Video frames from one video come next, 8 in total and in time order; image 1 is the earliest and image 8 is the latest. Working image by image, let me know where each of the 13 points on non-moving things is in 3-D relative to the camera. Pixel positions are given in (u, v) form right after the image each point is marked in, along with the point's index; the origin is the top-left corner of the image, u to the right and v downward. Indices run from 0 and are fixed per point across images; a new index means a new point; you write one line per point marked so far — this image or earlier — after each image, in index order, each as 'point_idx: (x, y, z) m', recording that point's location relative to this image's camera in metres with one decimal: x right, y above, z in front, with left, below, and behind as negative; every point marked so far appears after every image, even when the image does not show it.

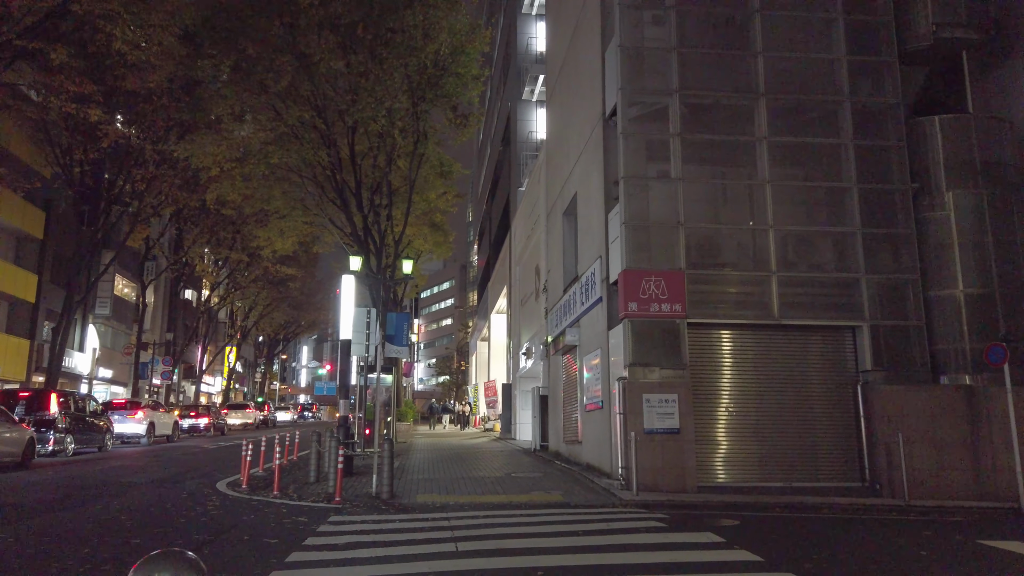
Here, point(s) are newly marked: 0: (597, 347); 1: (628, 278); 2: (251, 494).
0: (+1.8, -1.3, +15.7) m
1: (+2.1, +0.2, +13.5) m
2: (-4.9, -3.8, +13.9) m
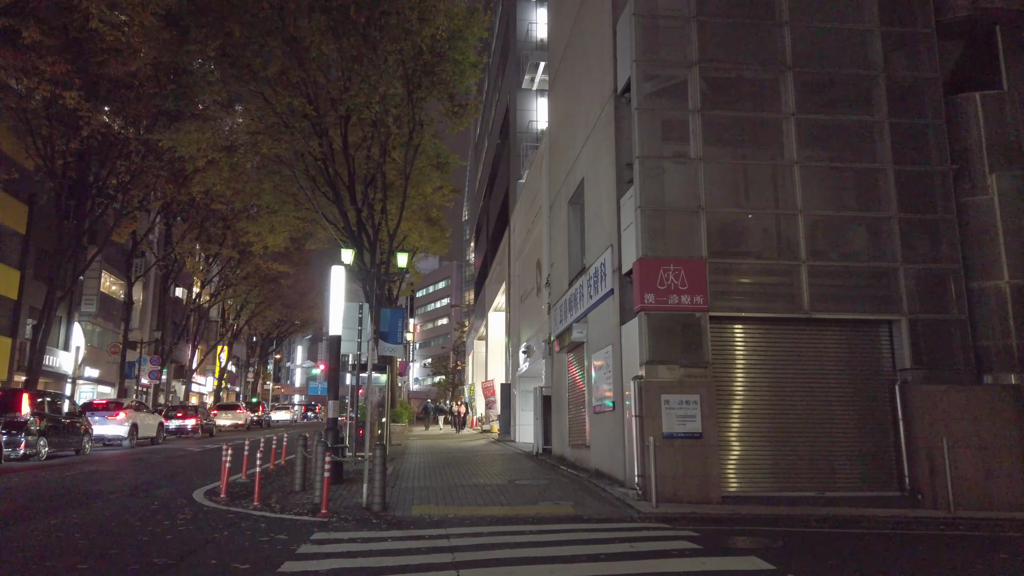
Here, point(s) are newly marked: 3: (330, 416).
0: (+1.8, -1.1, +14.5) m
1: (+2.2, +0.3, +12.2) m
2: (-4.8, -3.7, +12.6) m
3: (-3.7, -2.6, +15.3) m
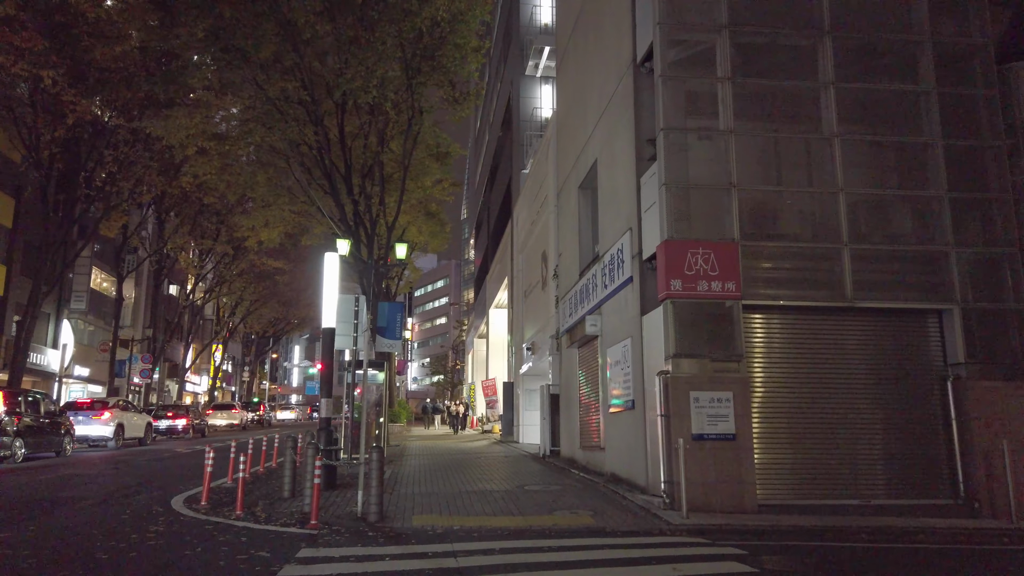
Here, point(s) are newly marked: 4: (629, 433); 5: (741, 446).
0: (+2.0, -0.9, +13.3) m
1: (+2.4, +0.6, +11.0) m
2: (-4.7, -3.4, +11.4) m
3: (-3.6, -2.4, +14.1) m
4: (+2.0, -2.5, +12.7) m
5: (+3.2, -2.2, +10.6) m
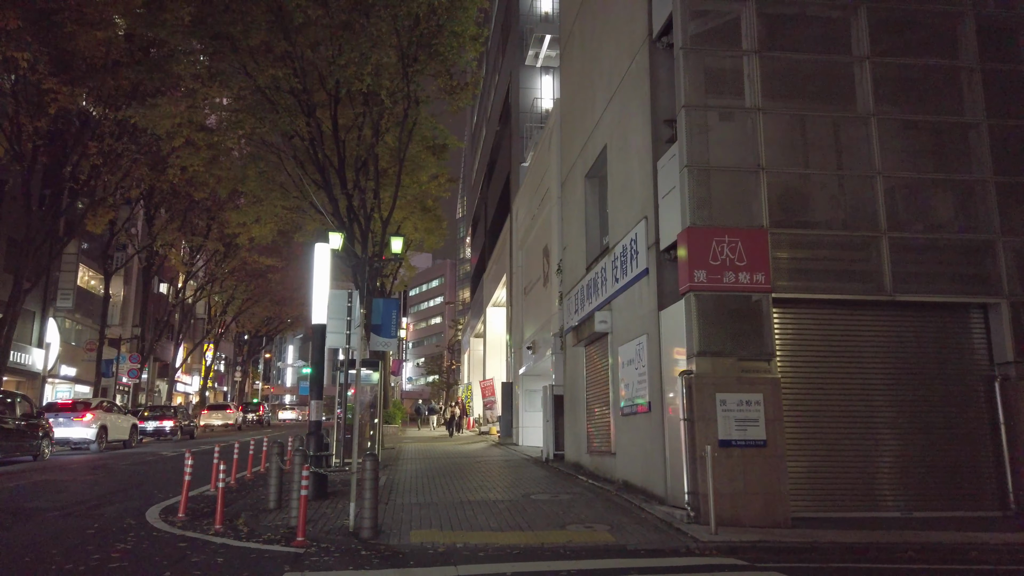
0: (+2.1, -0.8, +12.3) m
1: (+2.5, +0.7, +10.1) m
2: (-4.6, -3.3, +10.4) m
3: (-3.5, -2.3, +13.0) m
4: (+2.1, -2.4, +11.8) m
5: (+3.3, -2.1, +9.6) m
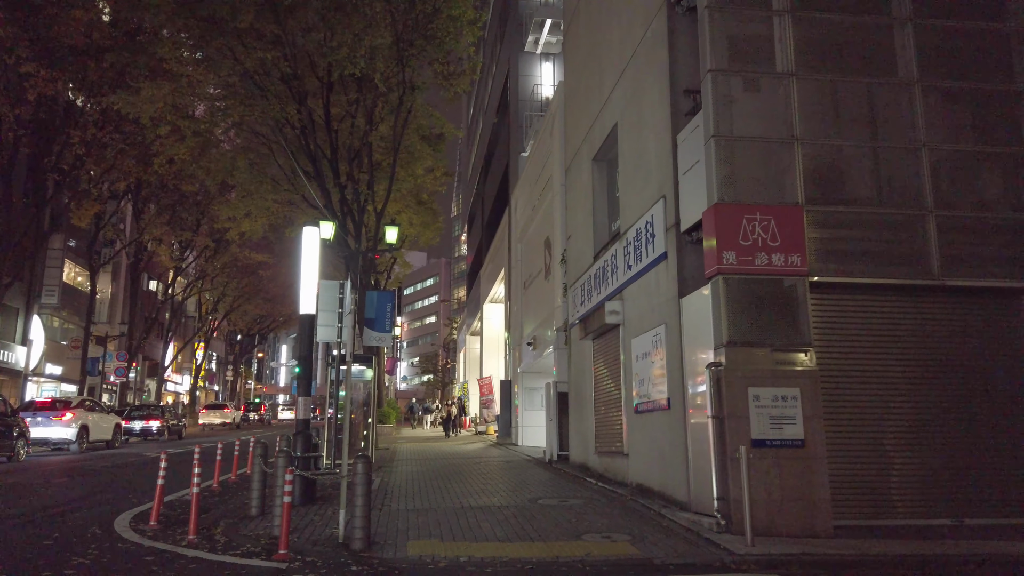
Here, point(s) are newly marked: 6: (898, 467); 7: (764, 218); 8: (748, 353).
0: (+2.2, -0.6, +11.3) m
1: (+2.6, +0.9, +9.1) m
2: (-4.5, -3.1, +9.3) m
3: (-3.4, -2.1, +12.0) m
4: (+2.2, -2.2, +10.8) m
5: (+3.4, -1.9, +8.6) m
6: (+4.6, -2.2, +9.1) m
7: (+3.1, +0.9, +9.2) m
8: (+2.8, -0.8, +8.9) m
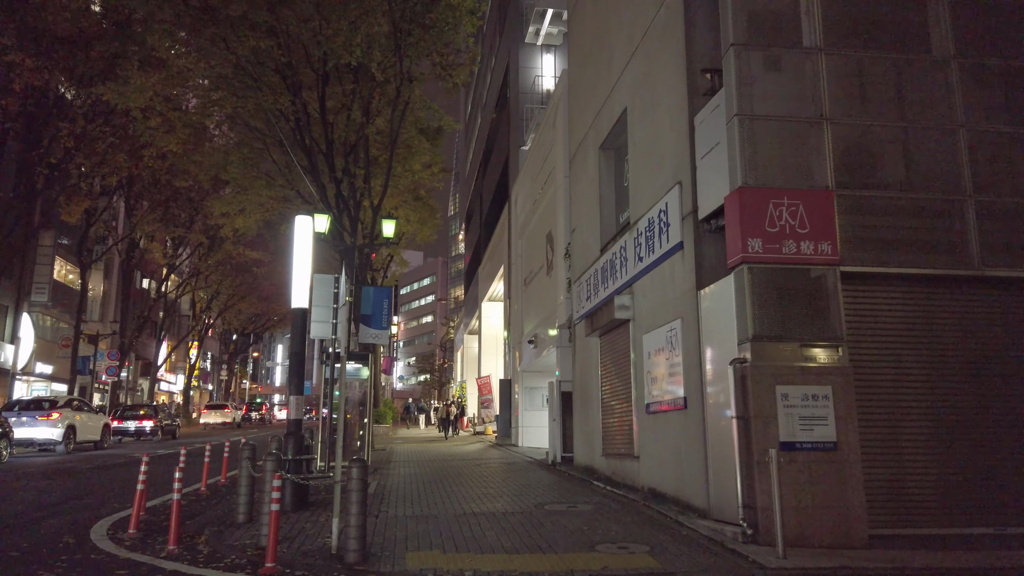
0: (+2.2, -0.5, +10.6) m
1: (+2.7, +1.0, +8.4) m
2: (-4.4, -3.0, +8.6) m
3: (-3.4, -2.0, +11.3) m
4: (+2.3, -2.0, +10.1) m
5: (+3.5, -1.8, +7.9) m
6: (+4.7, -2.1, +8.4) m
7: (+3.2, +1.0, +8.5) m
8: (+2.9, -0.6, +8.2) m
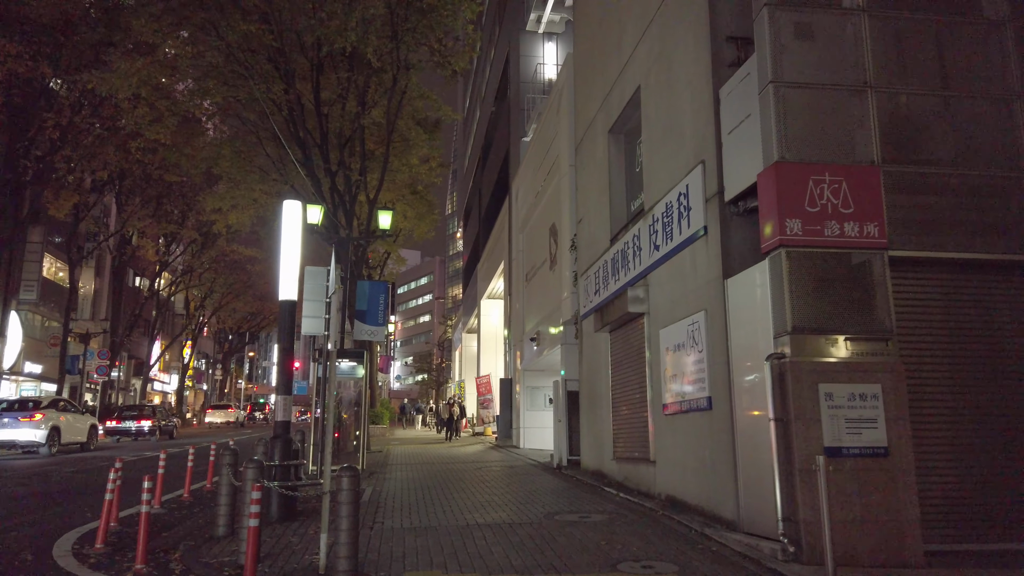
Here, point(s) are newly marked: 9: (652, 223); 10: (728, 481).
0: (+2.3, -0.3, +9.7) m
1: (+2.7, +1.1, +7.5) m
2: (-4.3, -2.9, +7.7) m
3: (-3.3, -1.8, +10.4) m
4: (+2.3, -1.9, +9.2) m
5: (+3.6, -1.7, +7.1) m
6: (+4.8, -1.9, +7.5) m
7: (+3.3, +1.1, +7.6) m
8: (+3.0, -0.5, +7.3) m
9: (+2.1, +1.0, +11.2) m
10: (+2.4, -2.2, +8.5) m
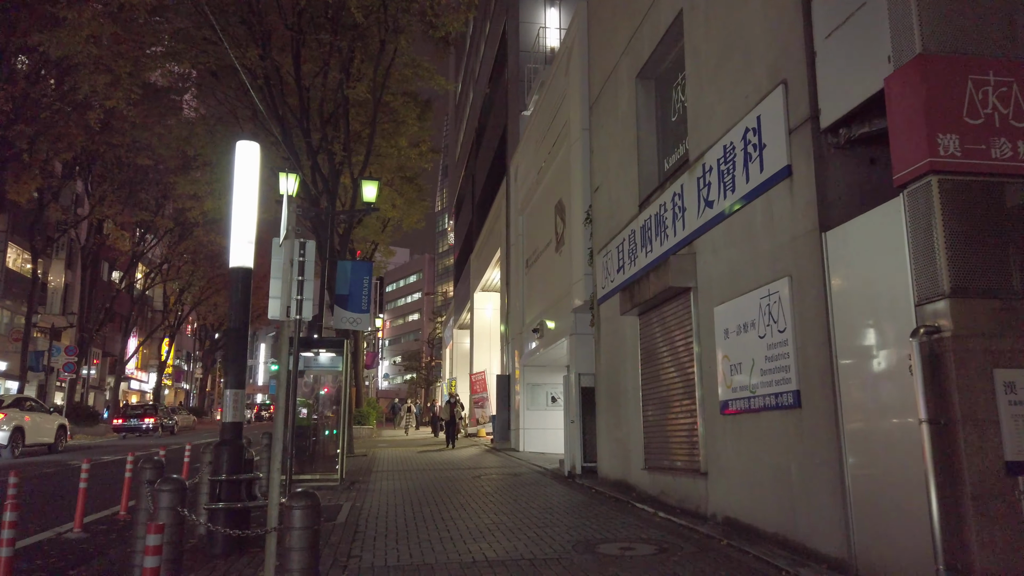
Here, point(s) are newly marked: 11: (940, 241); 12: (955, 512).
0: (+2.5, +0.1, +7.5) m
1: (+3.0, +1.5, +5.3) m
2: (-4.1, -2.4, +5.4) m
3: (-3.1, -1.4, +8.1) m
4: (+2.5, -1.5, +6.9) m
5: (+3.9, -1.3, +4.8) m
6: (+5.0, -1.6, +5.3) m
7: (+3.5, +1.5, +5.4) m
8: (+3.2, -0.1, +5.1) m
9: (+2.3, +1.4, +8.9) m
10: (+2.6, -1.8, +6.3) m
11: (+2.9, +0.3, +5.1) m
12: (+2.8, -1.4, +4.8) m
